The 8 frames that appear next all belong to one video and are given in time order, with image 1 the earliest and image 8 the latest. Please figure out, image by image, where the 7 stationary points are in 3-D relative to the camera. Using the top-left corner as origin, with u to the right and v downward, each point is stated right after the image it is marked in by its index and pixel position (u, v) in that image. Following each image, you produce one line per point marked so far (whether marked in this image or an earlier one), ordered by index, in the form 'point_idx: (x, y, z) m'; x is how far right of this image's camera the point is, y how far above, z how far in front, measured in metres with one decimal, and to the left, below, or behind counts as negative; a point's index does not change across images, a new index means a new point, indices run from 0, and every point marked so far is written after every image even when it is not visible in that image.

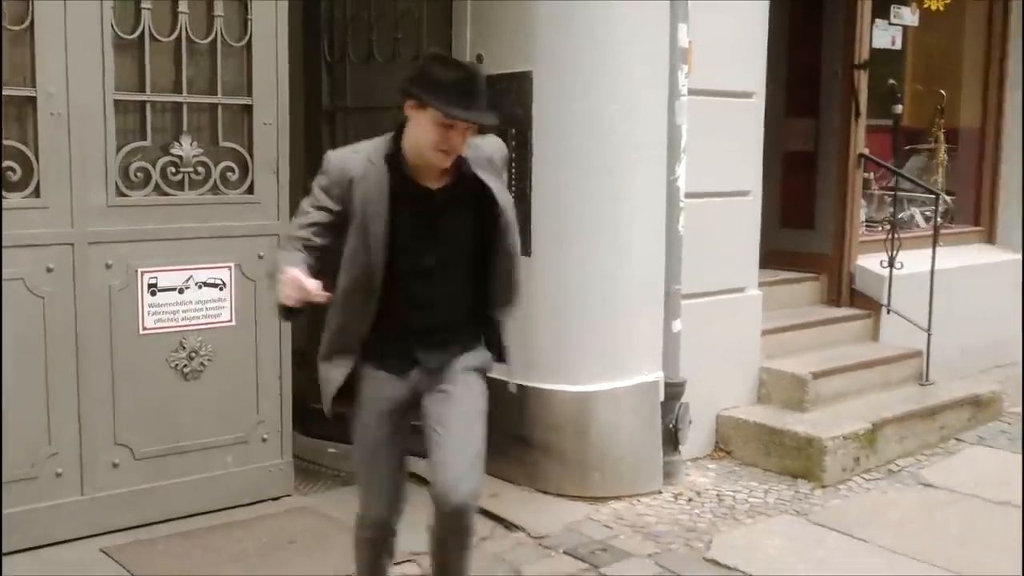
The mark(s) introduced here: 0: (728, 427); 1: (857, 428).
0: (+0.8, -0.5, +5.4) m
1: (+1.2, -0.4, +5.4) m
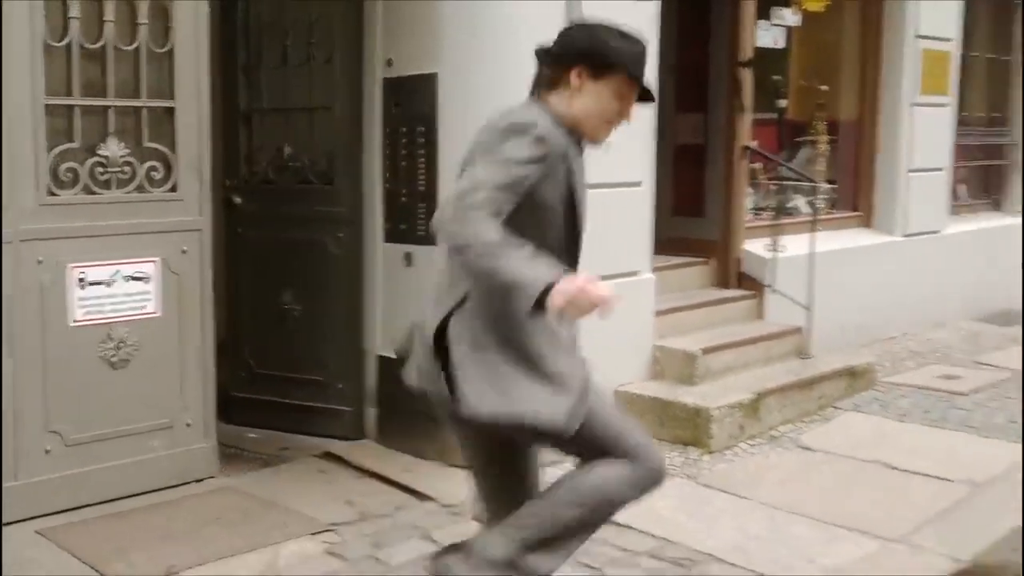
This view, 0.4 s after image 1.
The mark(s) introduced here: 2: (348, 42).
0: (+0.4, -0.4, +5.9) m
1: (+0.9, -0.4, +5.8) m
2: (-0.6, +0.9, +5.5) m
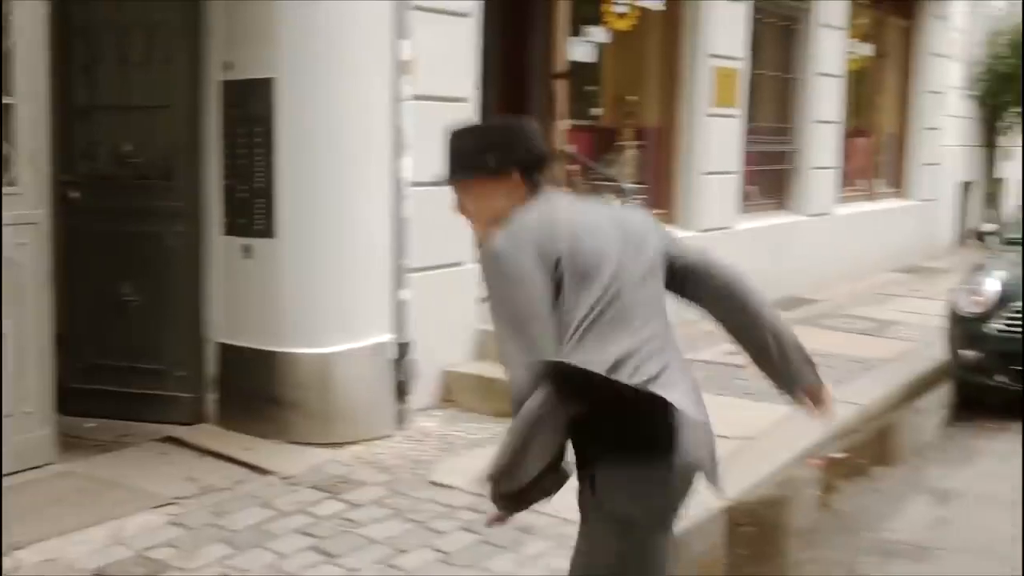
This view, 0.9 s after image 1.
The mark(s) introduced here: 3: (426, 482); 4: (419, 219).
0: (-0.2, -0.4, +6.4) m
1: (+0.2, -0.3, +6.4) m
2: (-1.2, +0.9, +5.9) m
3: (-0.3, -0.6, +5.2) m
4: (-0.4, +0.3, +6.3) m
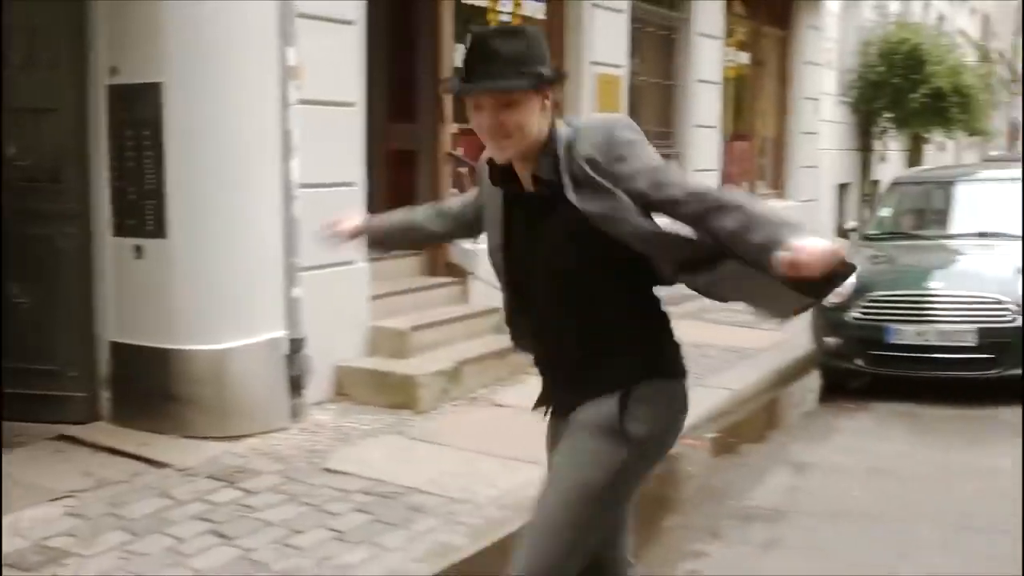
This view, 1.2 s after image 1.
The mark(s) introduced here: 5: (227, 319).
0: (-0.7, -0.4, +6.6) m
1: (-0.3, -0.3, +6.6) m
2: (-1.7, +0.9, +6.0) m
3: (-0.7, -0.6, +5.4) m
4: (-0.8, +0.3, +6.5) m
5: (-1.1, -0.1, +5.9) m
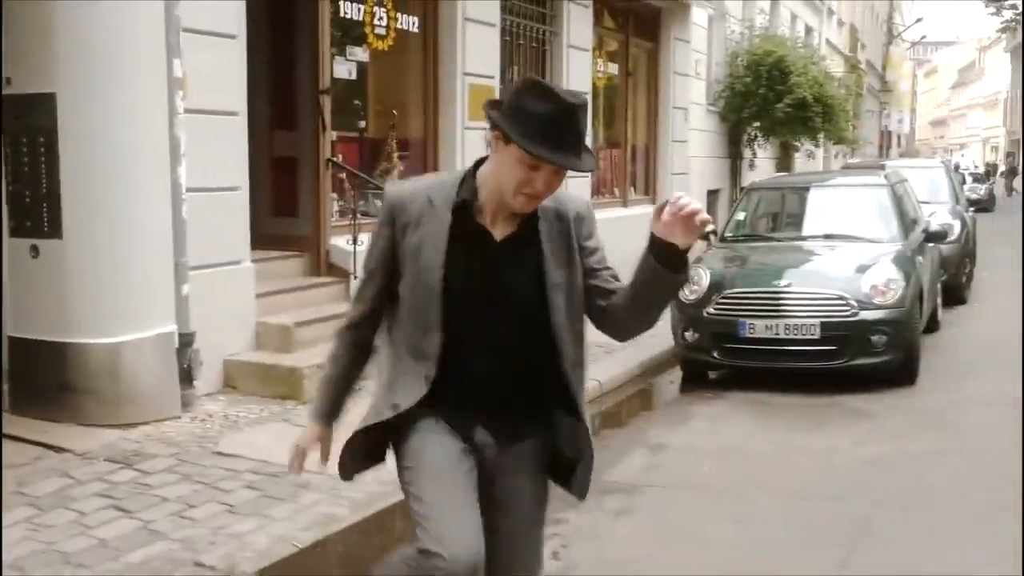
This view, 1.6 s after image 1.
0: (-1.2, -0.4, +7.0) m
1: (-0.8, -0.3, +7.1) m
2: (-2.2, +0.9, +6.4) m
3: (-1.1, -0.6, +5.9) m
4: (-1.4, +0.3, +6.9) m
5: (-1.6, -0.1, +6.3) m
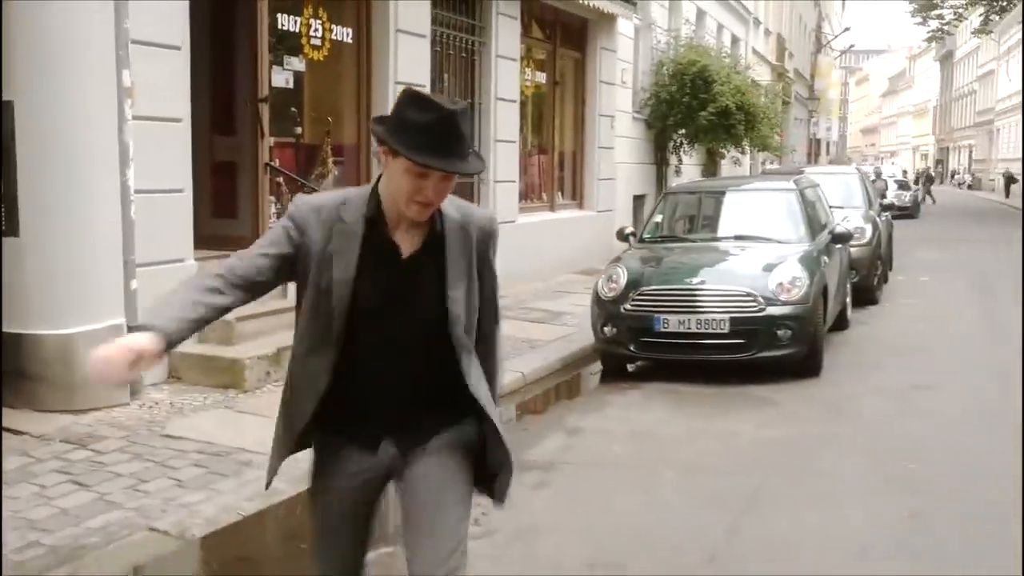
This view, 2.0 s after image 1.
0: (-1.6, -0.3, +7.4) m
1: (-1.2, -0.3, +7.5) m
2: (-2.5, +0.9, +6.8) m
3: (-1.4, -0.6, +6.3) m
4: (-1.7, +0.3, +7.3) m
5: (-1.9, -0.1, +6.7) m
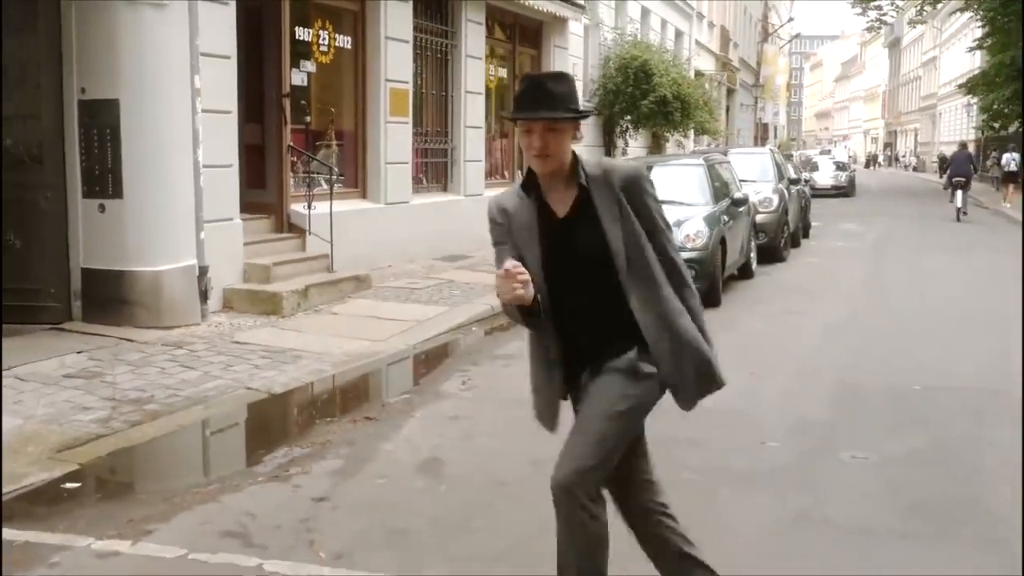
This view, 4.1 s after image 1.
0: (-1.8, 0.0, +9.9) m
1: (-1.3, 0.0, +10.0) m
2: (-2.7, +1.2, +9.2) m
3: (-1.6, -0.3, +8.7) m
4: (-1.9, +0.6, +9.7) m
5: (-2.0, +0.2, +9.1) m
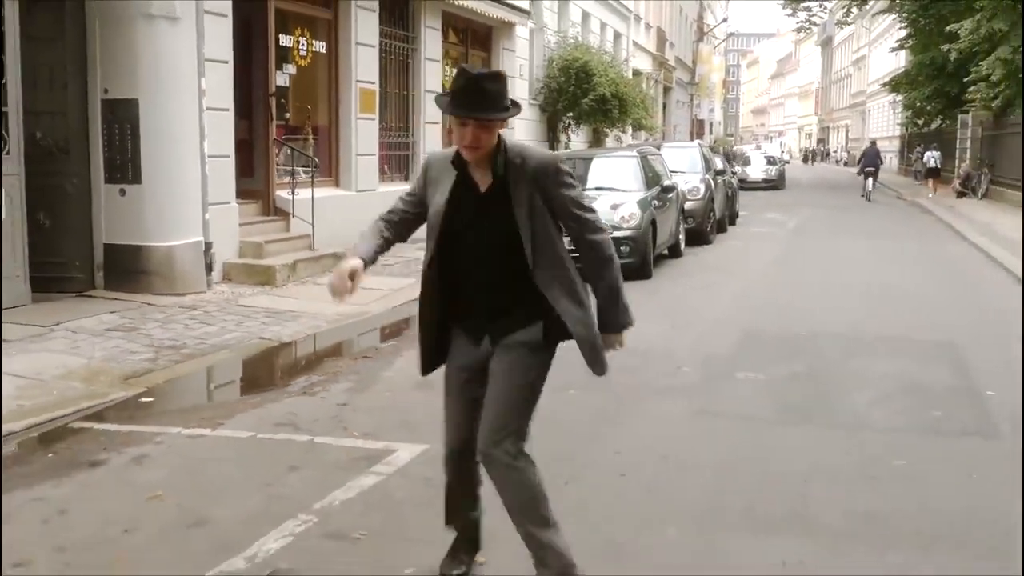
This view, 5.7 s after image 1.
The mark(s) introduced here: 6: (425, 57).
0: (-2.0, +0.2, +11.4) m
1: (-1.6, +0.2, +11.5) m
2: (-2.9, +1.4, +10.7) m
3: (-1.8, -0.1, +10.3) m
4: (-2.2, +0.8, +11.3) m
5: (-2.3, +0.4, +10.7) m
6: (-0.9, +2.4, +16.7) m
